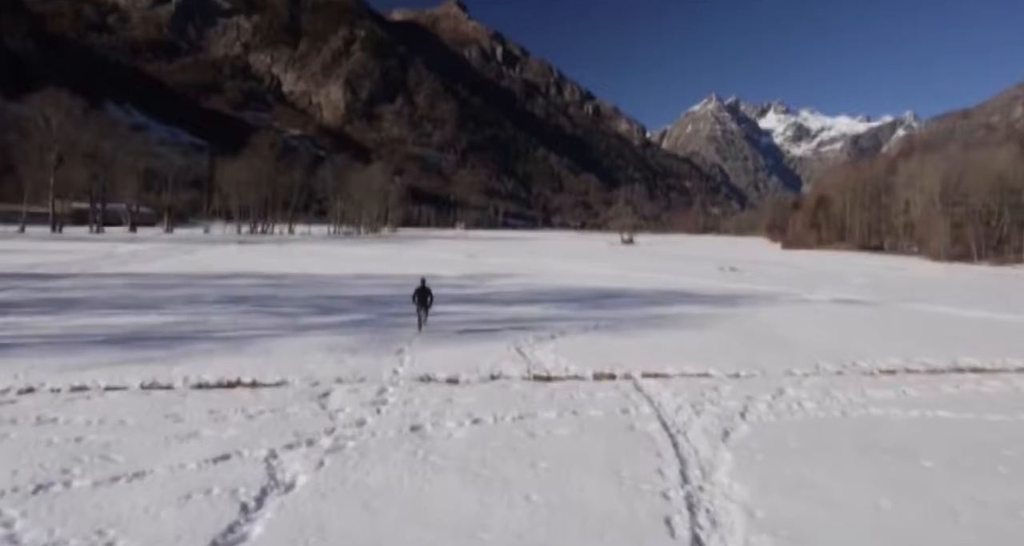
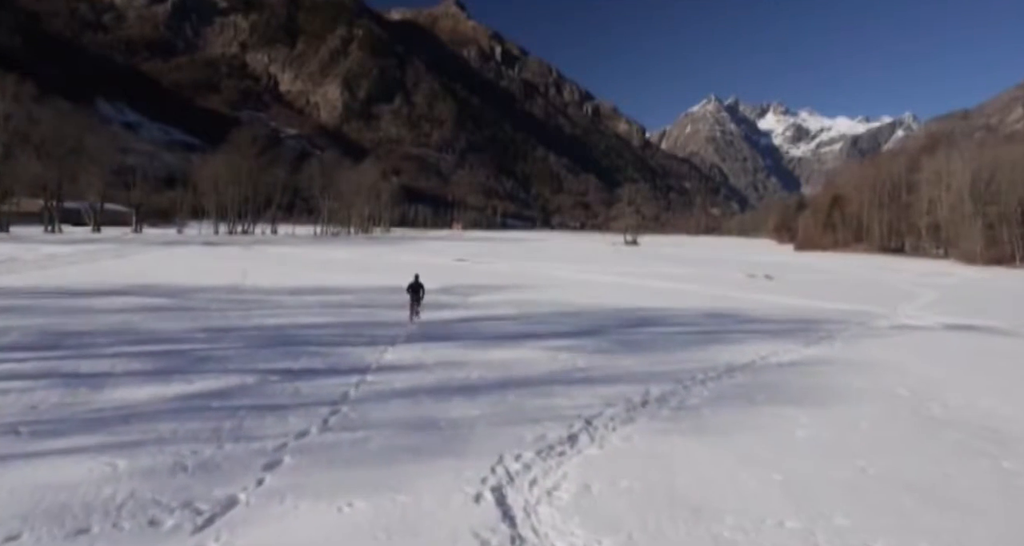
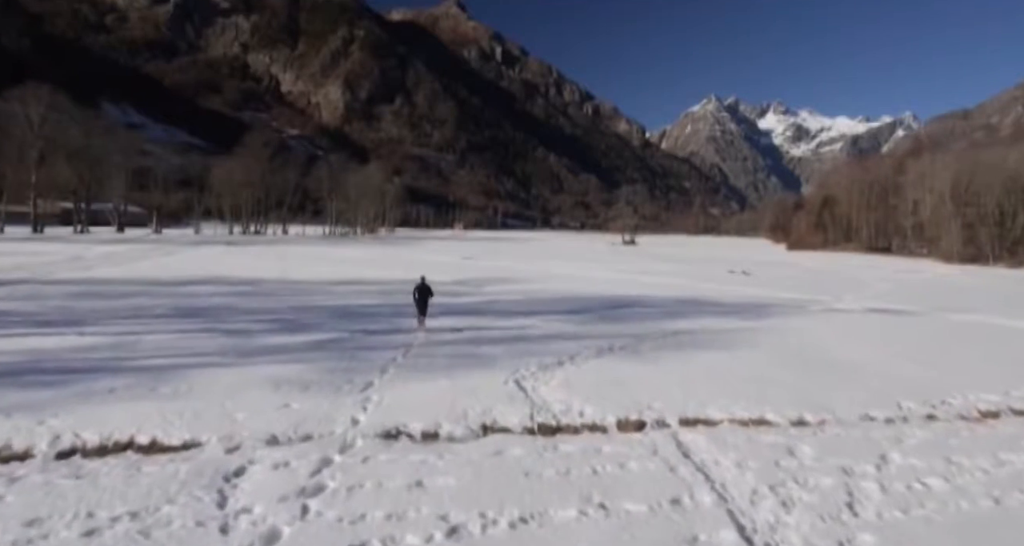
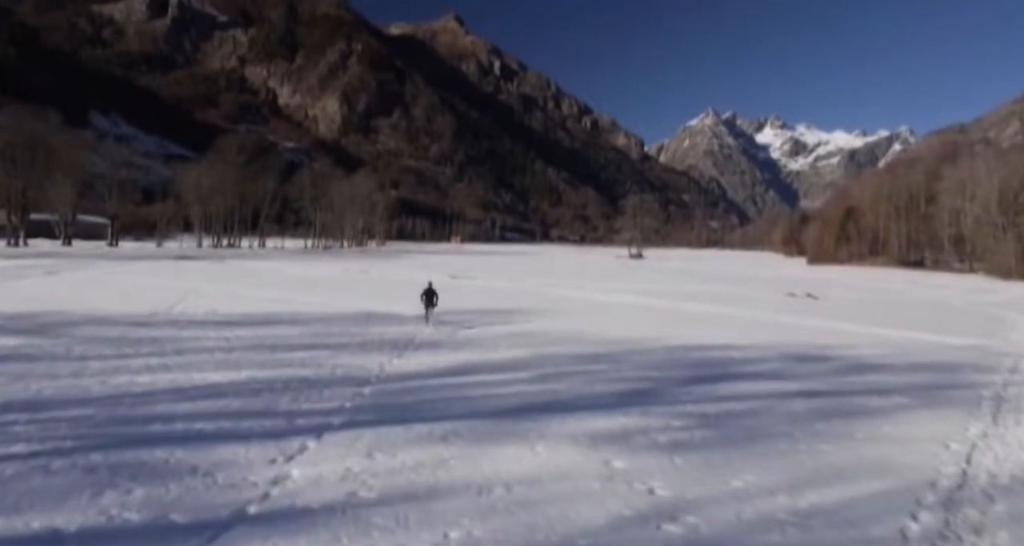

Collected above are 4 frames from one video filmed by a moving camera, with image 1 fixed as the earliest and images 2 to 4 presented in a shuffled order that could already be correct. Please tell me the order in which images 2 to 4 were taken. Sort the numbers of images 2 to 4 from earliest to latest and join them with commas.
3, 2, 4
